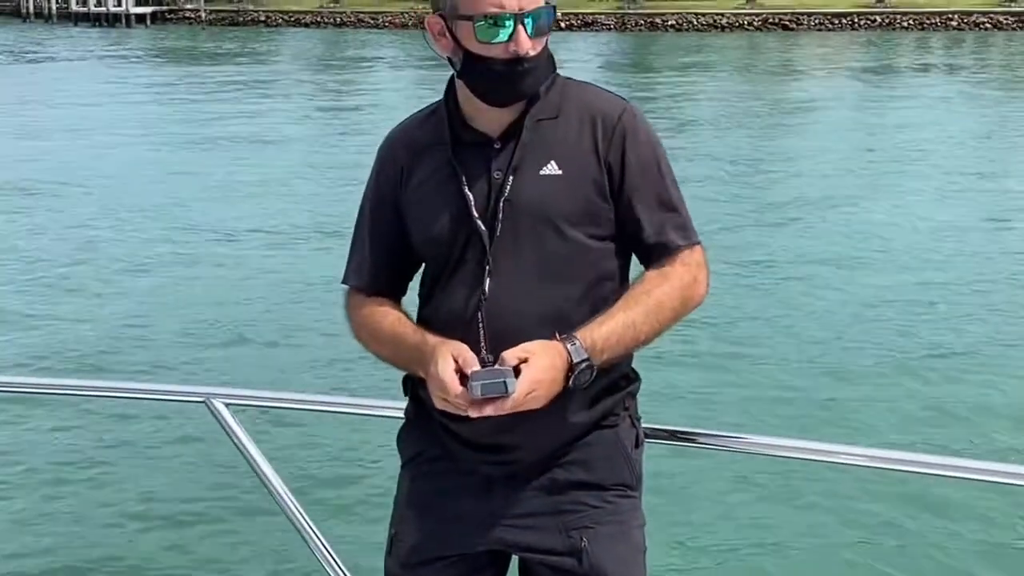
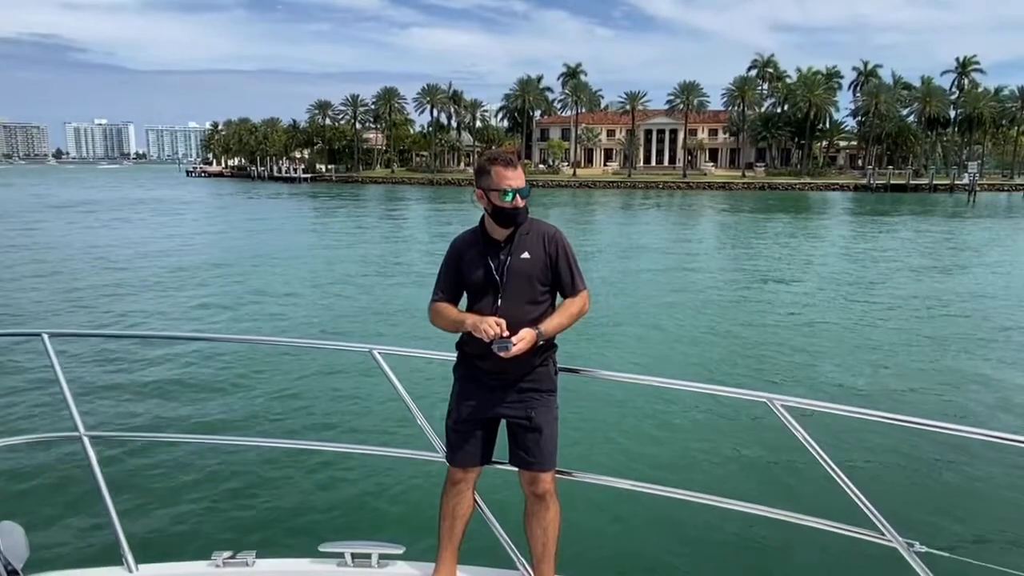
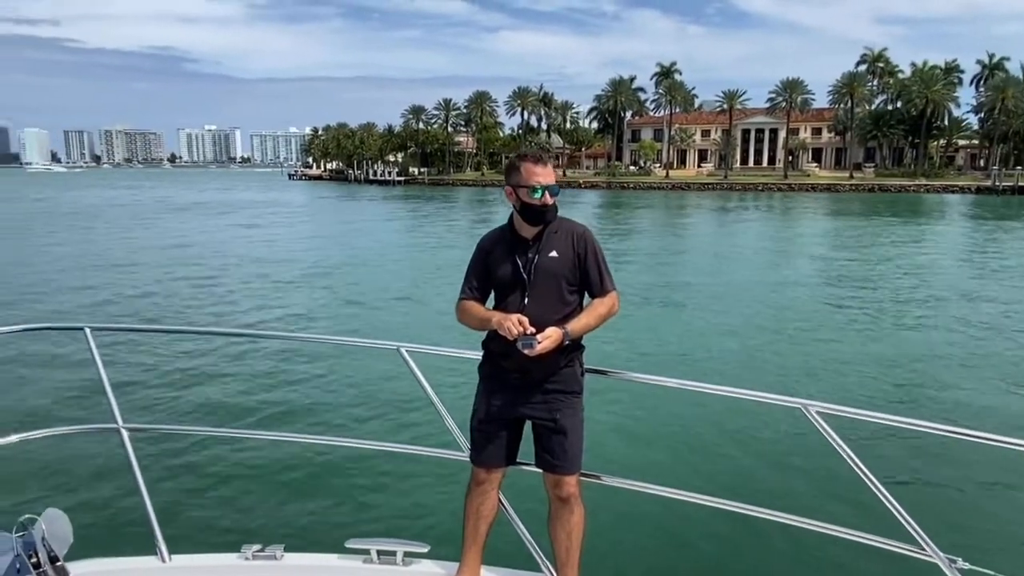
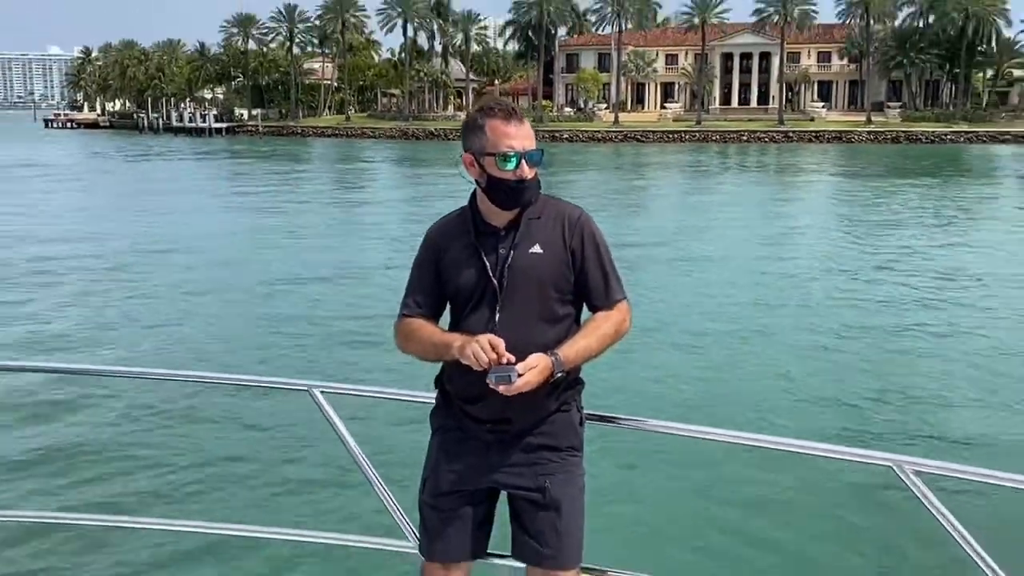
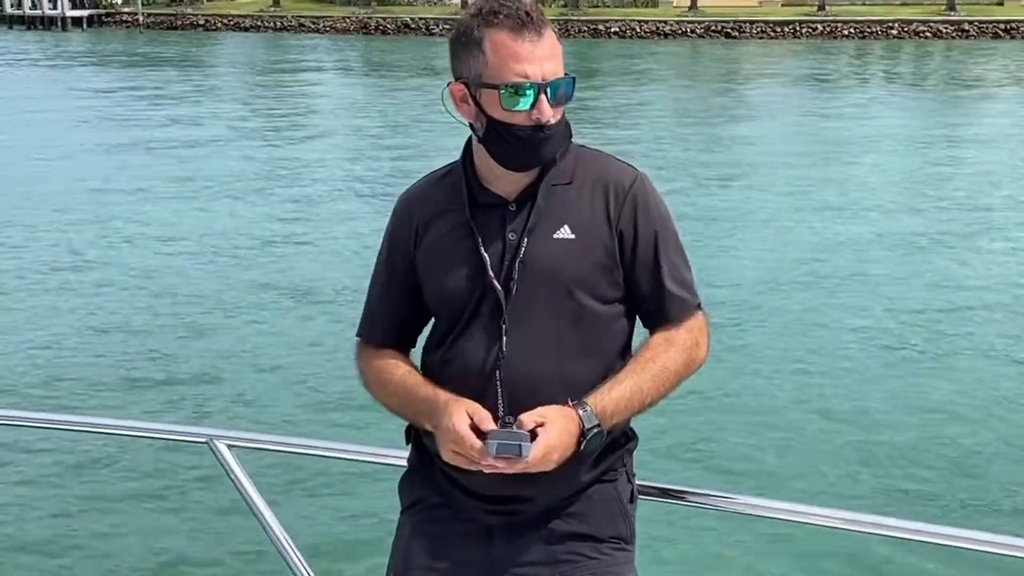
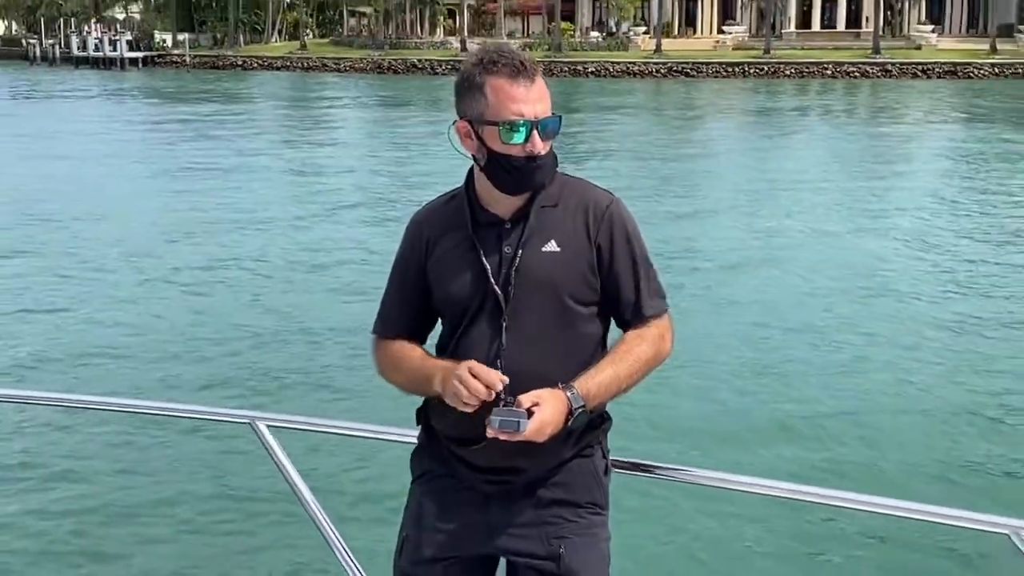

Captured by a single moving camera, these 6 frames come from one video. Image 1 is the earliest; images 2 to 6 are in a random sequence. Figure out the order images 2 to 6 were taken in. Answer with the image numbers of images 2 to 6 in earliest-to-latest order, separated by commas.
5, 6, 4, 2, 3
